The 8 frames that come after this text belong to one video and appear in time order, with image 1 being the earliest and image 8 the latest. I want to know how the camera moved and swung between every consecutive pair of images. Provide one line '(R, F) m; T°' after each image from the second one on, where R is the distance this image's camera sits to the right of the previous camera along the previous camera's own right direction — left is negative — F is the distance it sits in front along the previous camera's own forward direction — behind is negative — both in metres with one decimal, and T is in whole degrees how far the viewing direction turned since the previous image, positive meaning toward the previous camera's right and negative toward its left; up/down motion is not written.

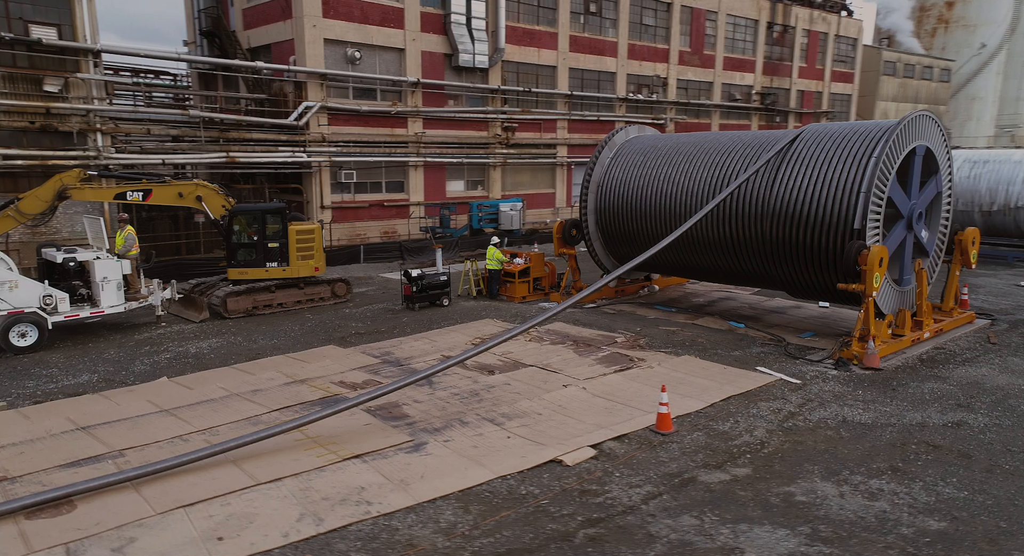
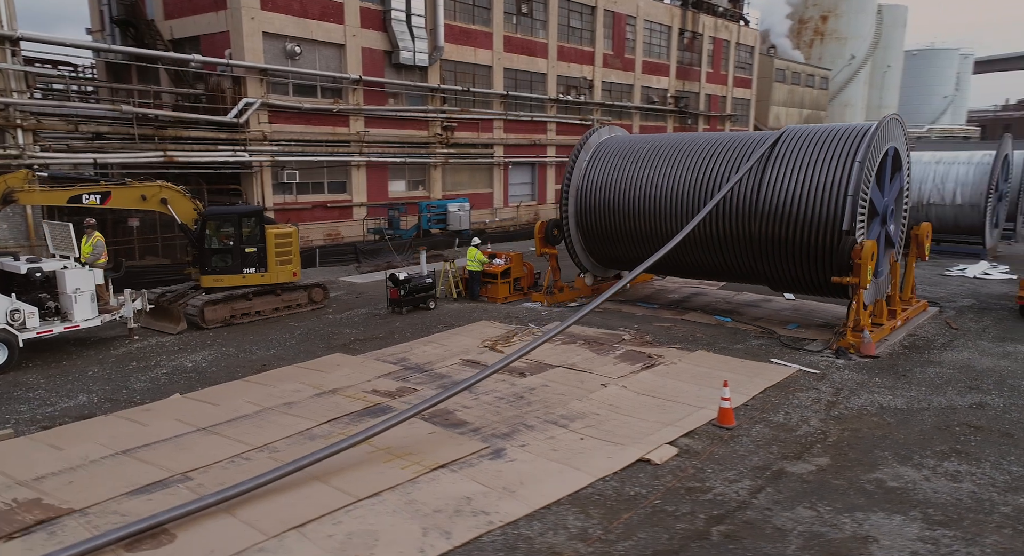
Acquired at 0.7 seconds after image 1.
(-1.5, +0.2) m; +8°
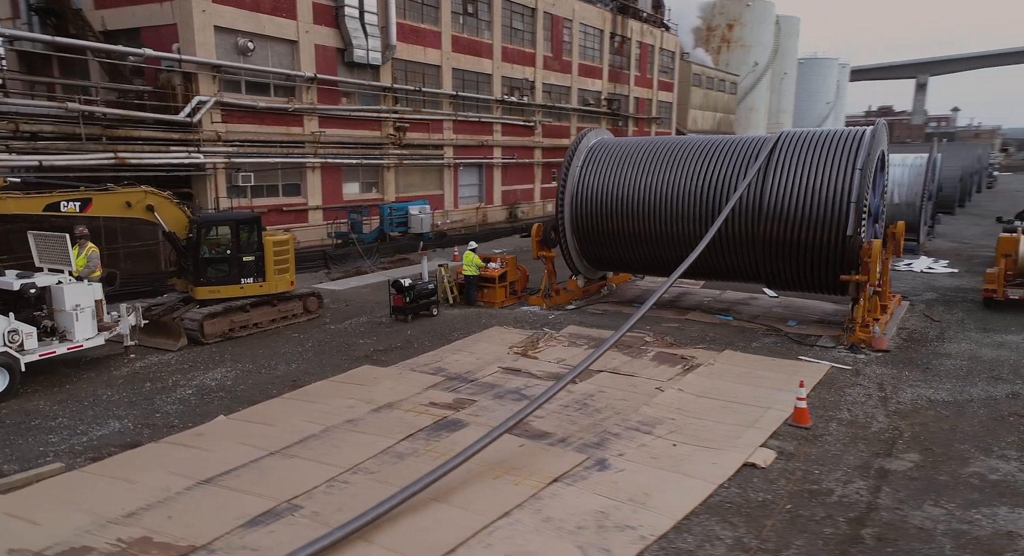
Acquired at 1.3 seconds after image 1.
(-1.5, +0.3) m; +7°
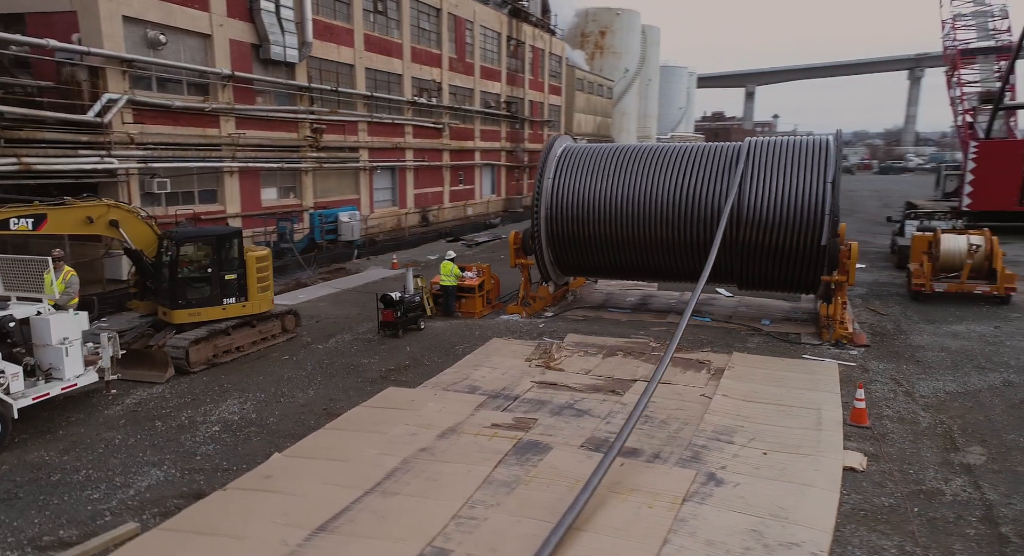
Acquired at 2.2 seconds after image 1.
(-1.8, +0.4) m; +10°
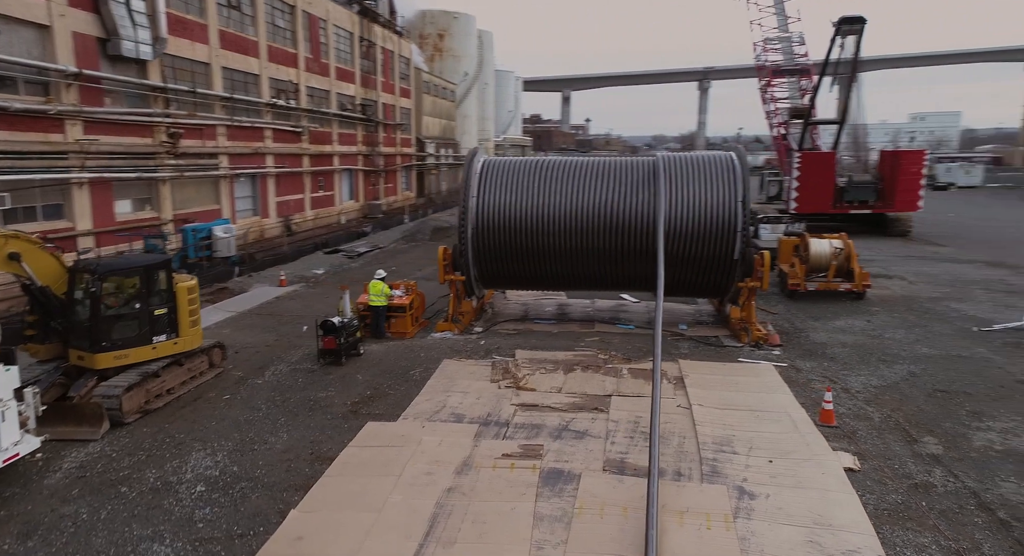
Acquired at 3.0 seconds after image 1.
(-1.6, +0.3) m; +13°
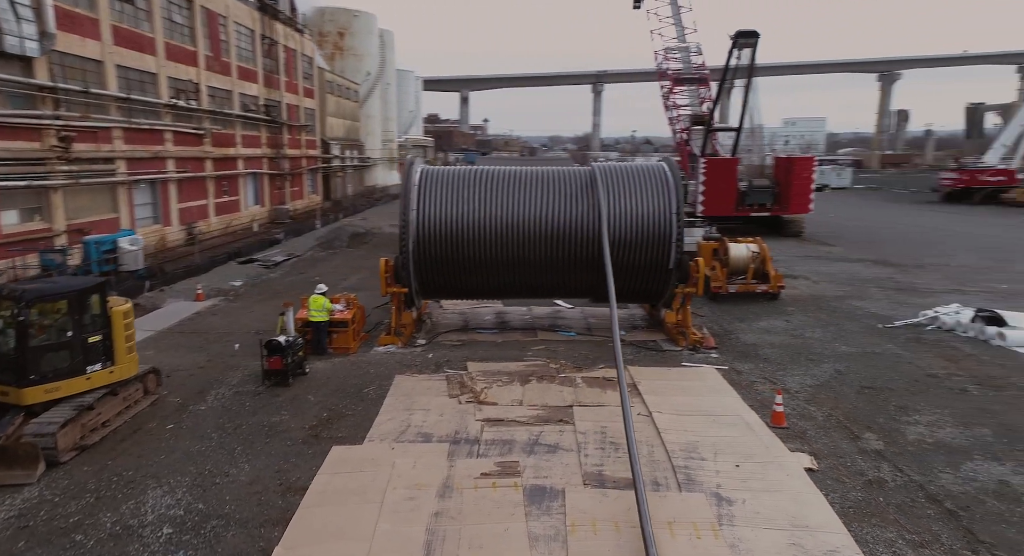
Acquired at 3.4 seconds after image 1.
(-0.7, 0.0) m; +8°
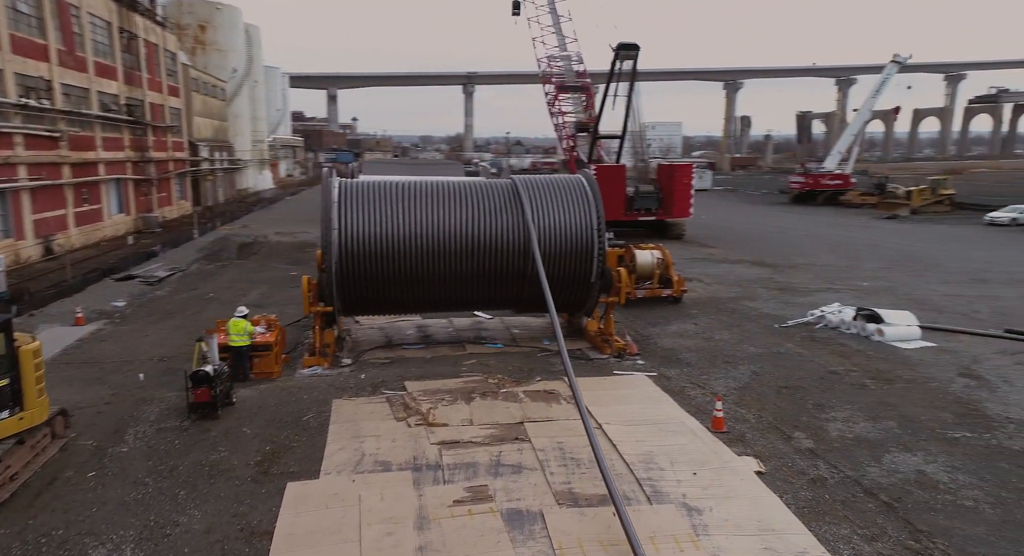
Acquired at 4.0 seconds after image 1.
(-0.9, +0.1) m; +10°
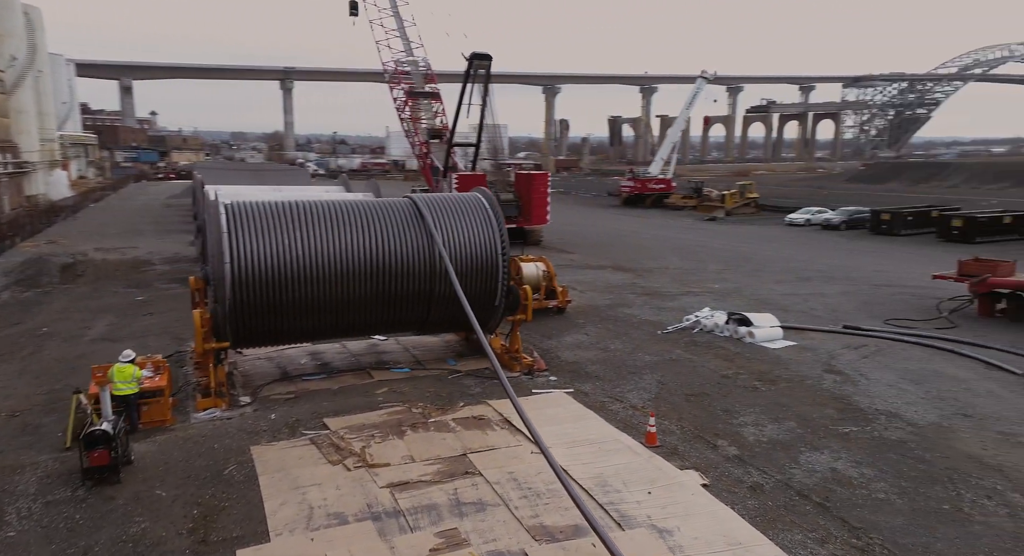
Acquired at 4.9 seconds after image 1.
(-1.2, +0.3) m; +13°
